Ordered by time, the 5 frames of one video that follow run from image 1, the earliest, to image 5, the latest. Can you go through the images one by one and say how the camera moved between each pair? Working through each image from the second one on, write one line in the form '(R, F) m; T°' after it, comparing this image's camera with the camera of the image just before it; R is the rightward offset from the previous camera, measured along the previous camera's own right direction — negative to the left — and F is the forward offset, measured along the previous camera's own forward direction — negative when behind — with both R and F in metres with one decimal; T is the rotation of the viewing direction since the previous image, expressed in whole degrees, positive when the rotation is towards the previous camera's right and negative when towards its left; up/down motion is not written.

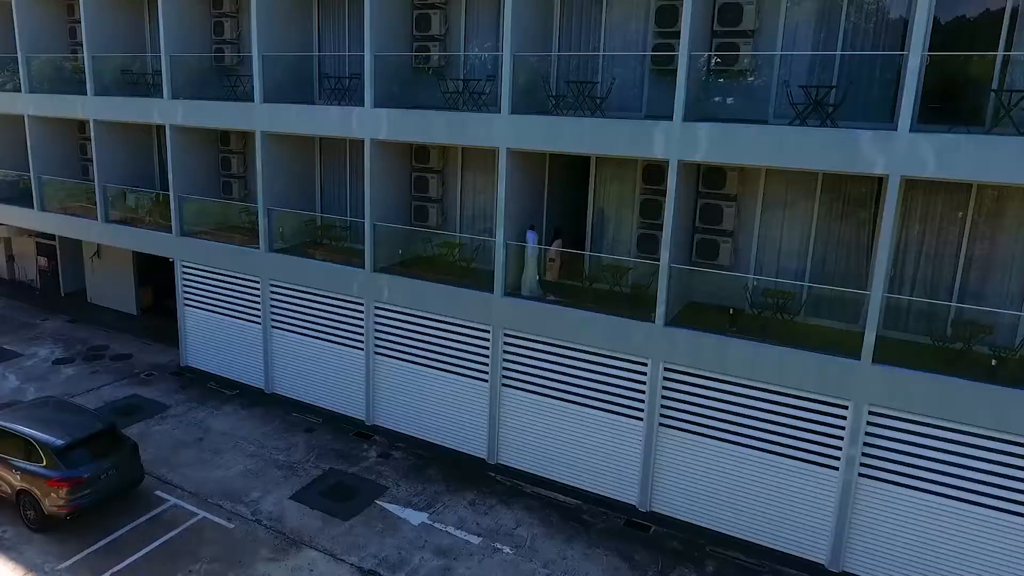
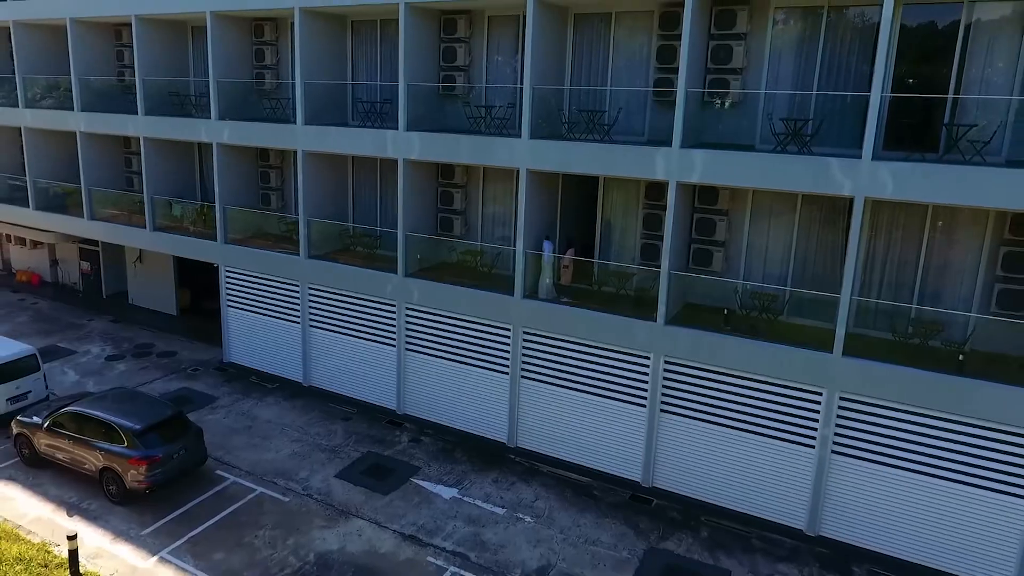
(-0.3, -1.4) m; 0°
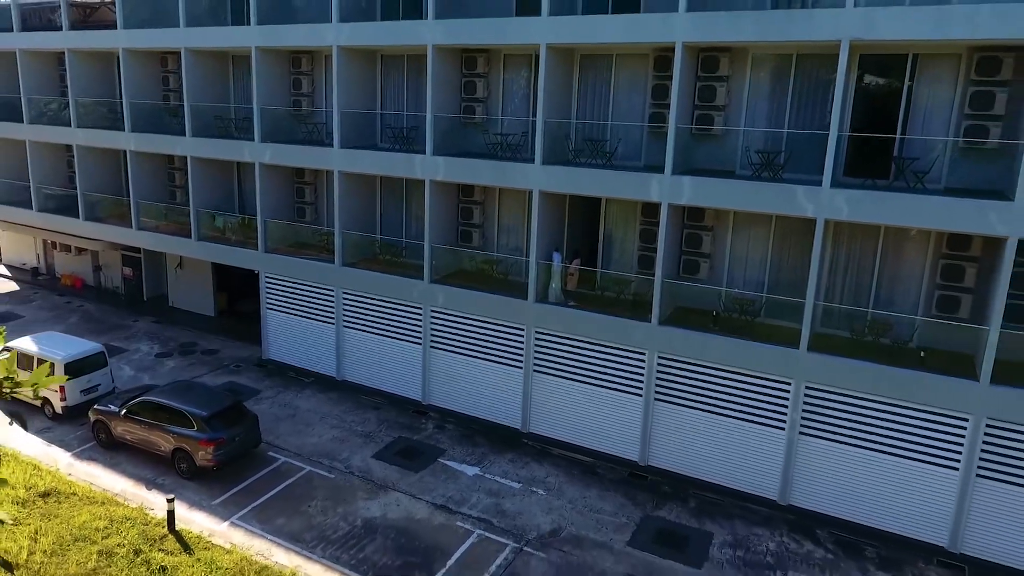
(-0.3, -1.8) m; 0°
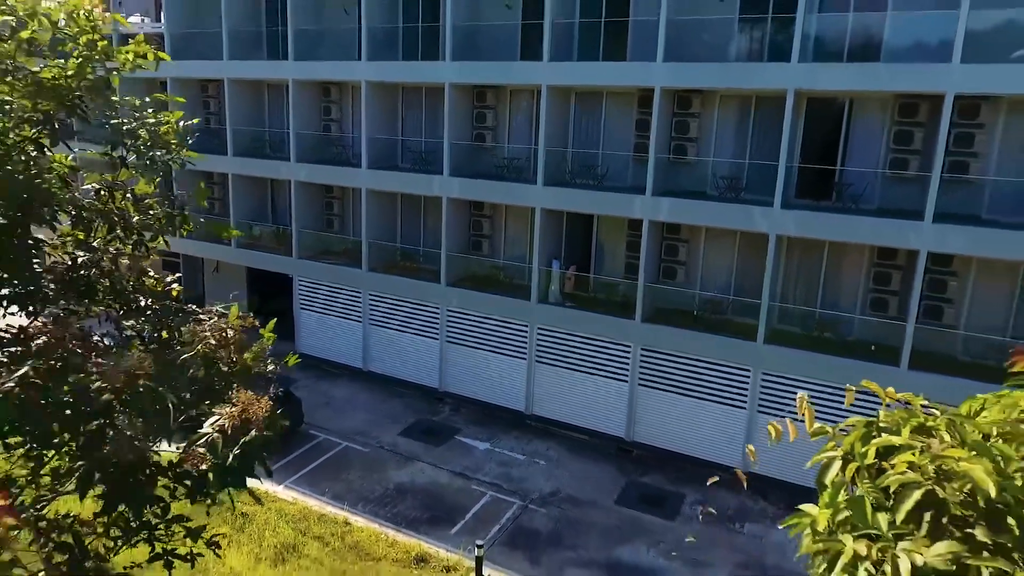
(-0.2, -2.3) m; 0°
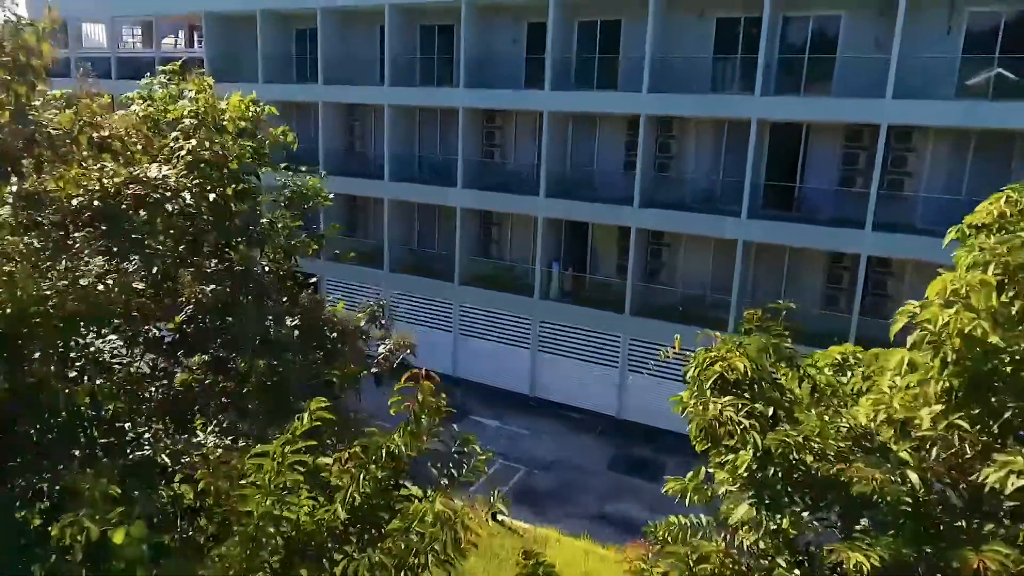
(-0.1, -2.3) m; 0°
